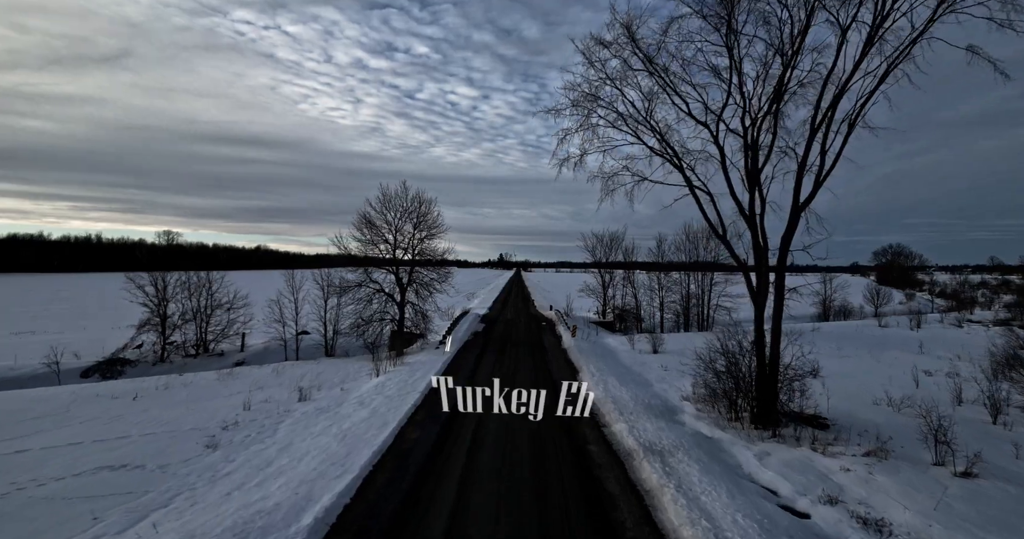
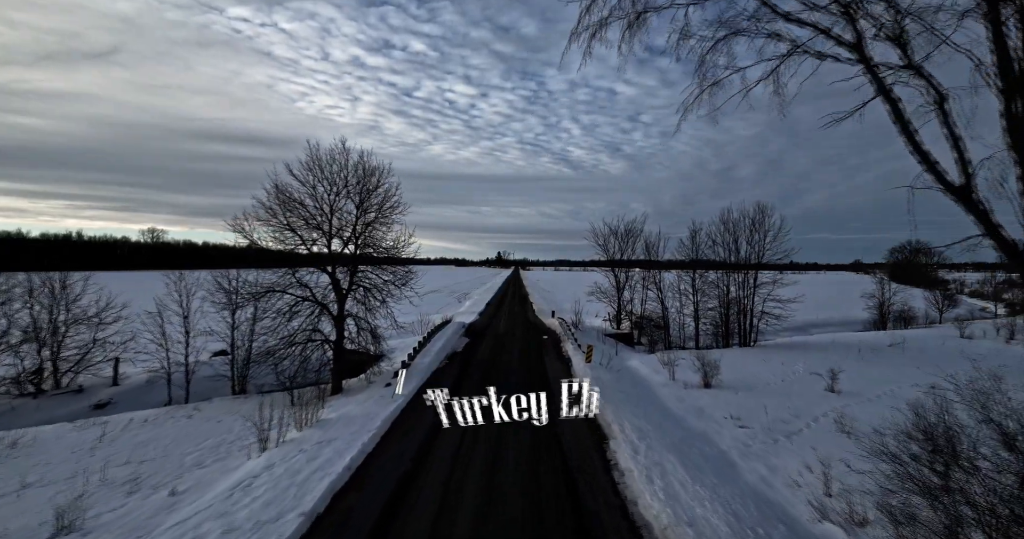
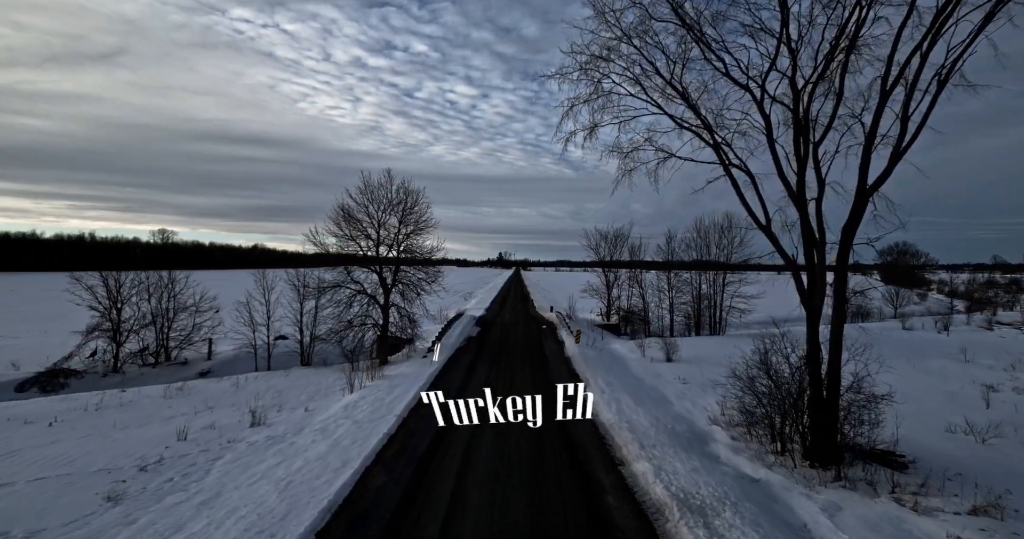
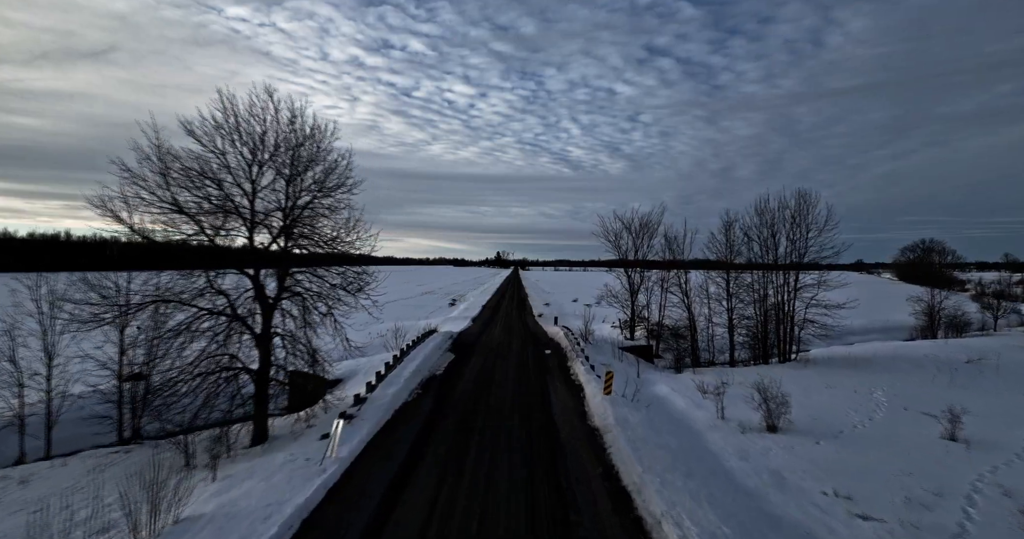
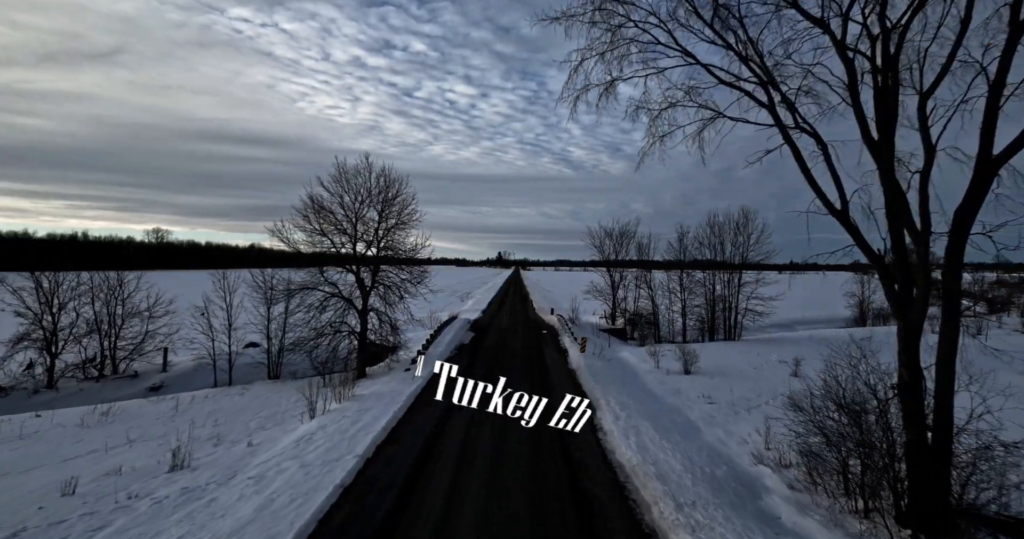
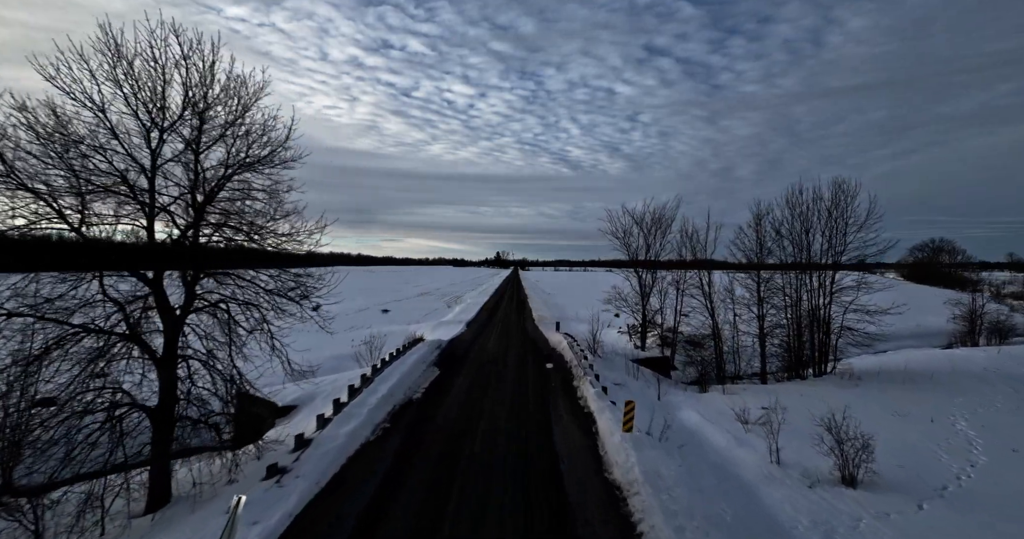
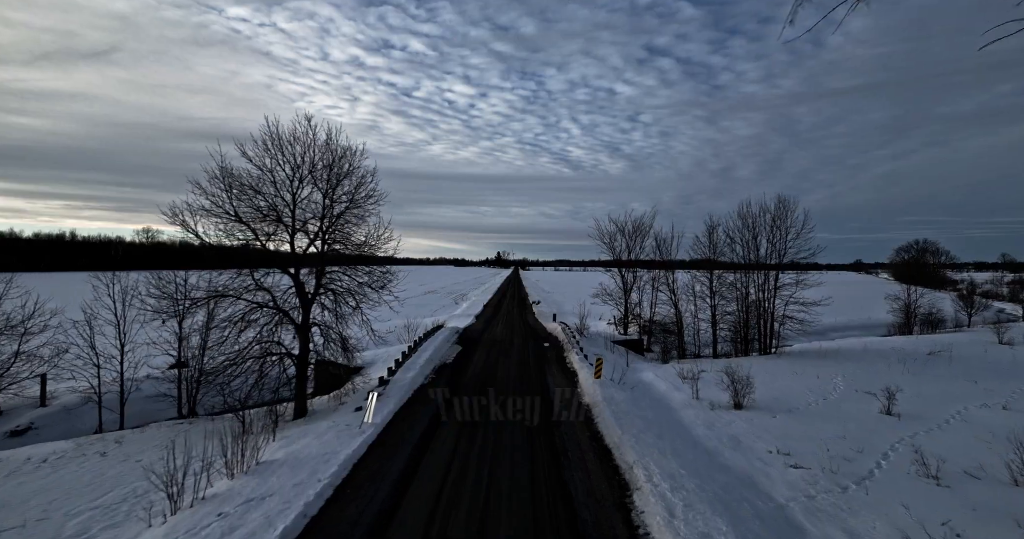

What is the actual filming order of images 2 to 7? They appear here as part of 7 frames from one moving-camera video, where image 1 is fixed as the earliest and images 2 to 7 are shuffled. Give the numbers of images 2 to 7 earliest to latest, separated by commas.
3, 5, 2, 7, 4, 6
